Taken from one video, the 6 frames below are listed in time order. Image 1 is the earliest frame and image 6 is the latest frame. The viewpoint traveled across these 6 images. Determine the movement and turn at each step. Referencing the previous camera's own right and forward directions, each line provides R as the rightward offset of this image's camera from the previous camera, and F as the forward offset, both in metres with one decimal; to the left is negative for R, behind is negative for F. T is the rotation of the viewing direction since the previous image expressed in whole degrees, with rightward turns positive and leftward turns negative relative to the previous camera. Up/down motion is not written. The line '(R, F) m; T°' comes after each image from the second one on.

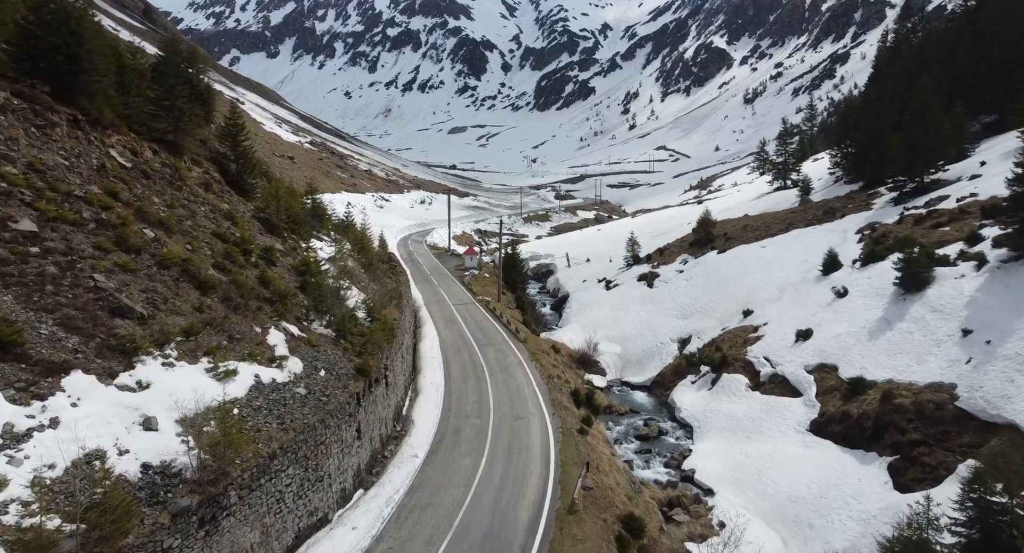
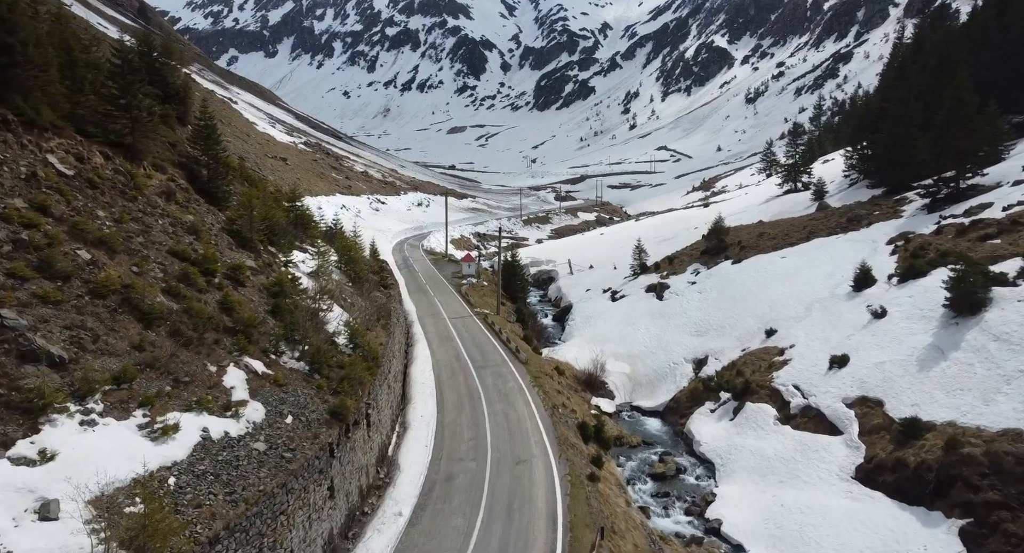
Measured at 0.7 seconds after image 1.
(0.0, +2.4) m; 0°
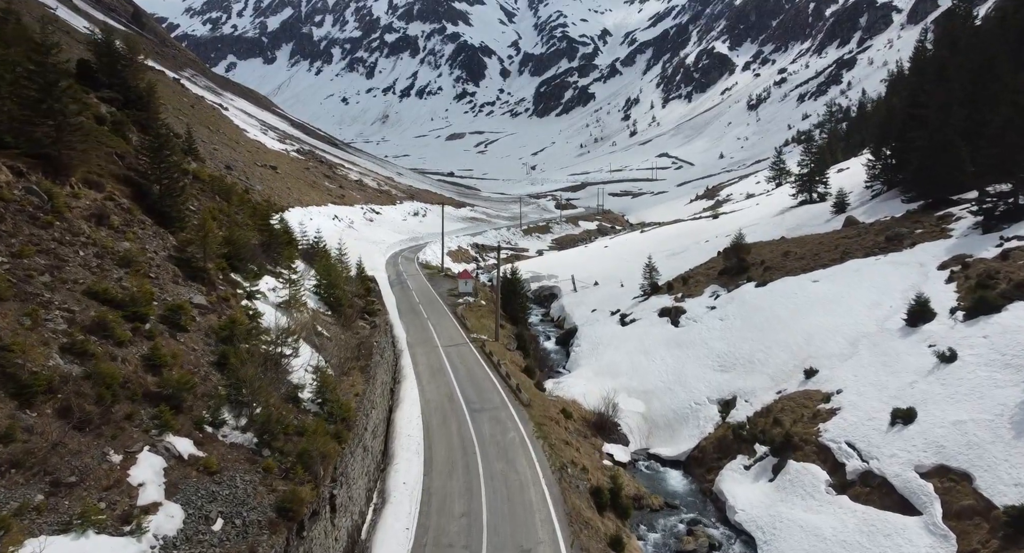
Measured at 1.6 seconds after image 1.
(0.0, +3.3) m; 0°
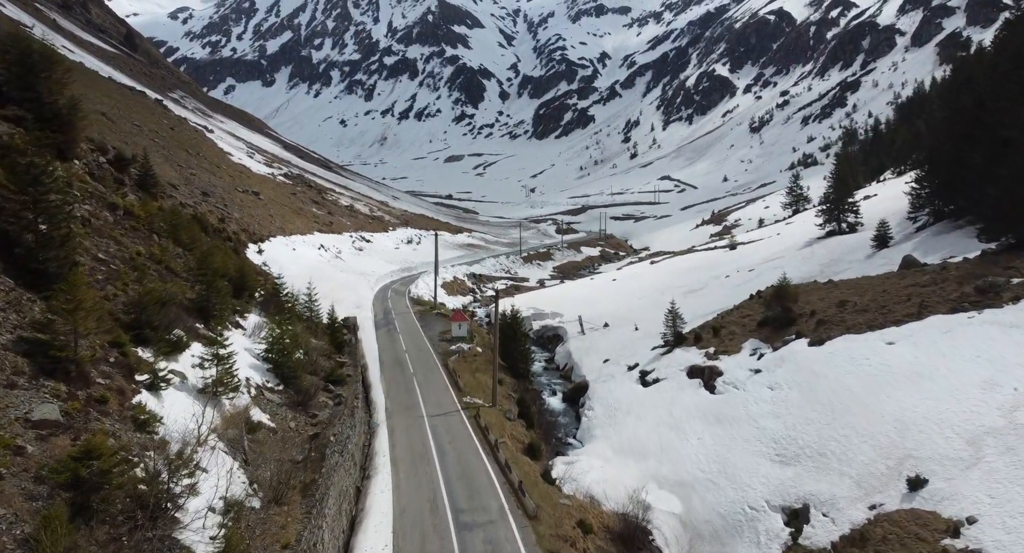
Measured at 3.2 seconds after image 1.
(-0.1, +5.4) m; 0°
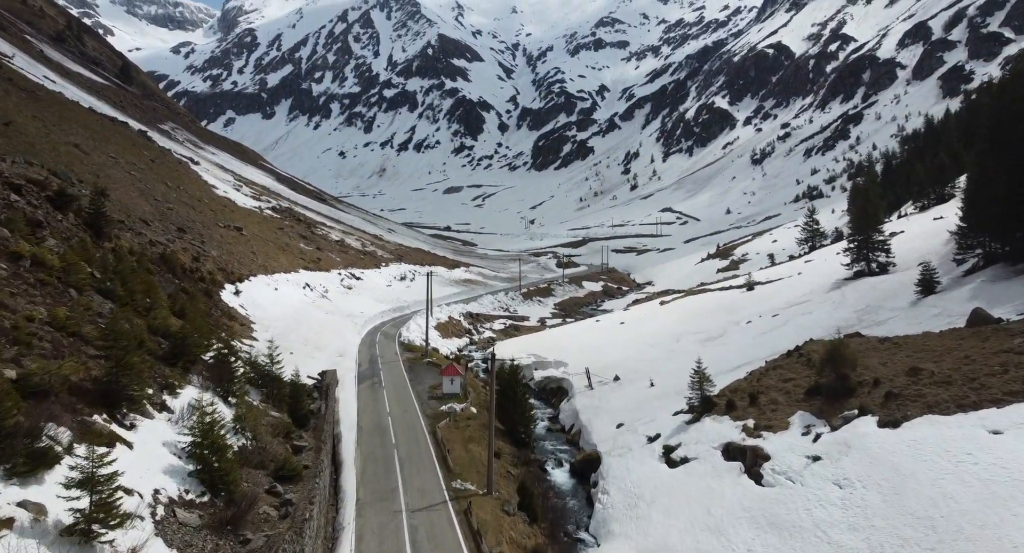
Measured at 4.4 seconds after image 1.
(0.0, +4.7) m; 0°
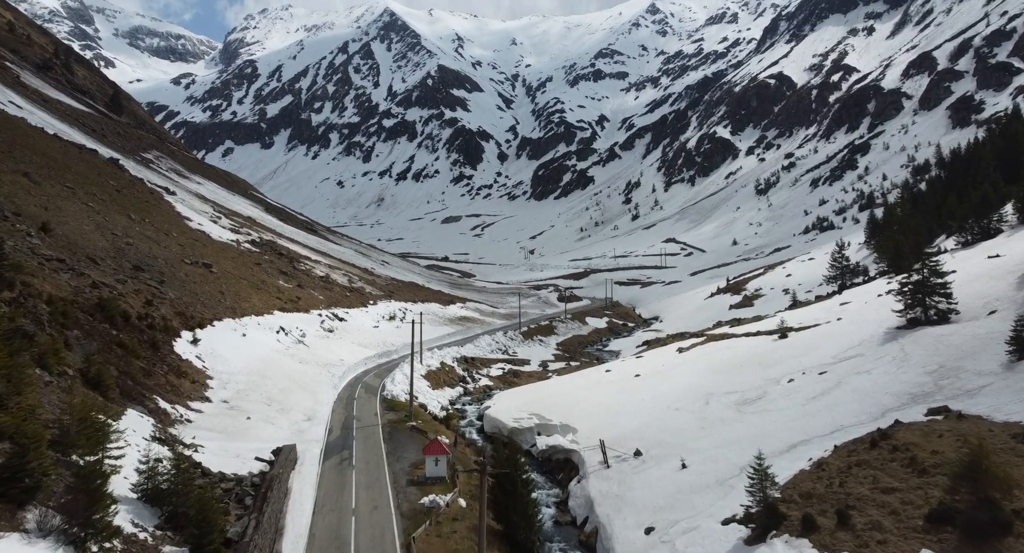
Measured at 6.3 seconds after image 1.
(0.0, +6.9) m; 0°
